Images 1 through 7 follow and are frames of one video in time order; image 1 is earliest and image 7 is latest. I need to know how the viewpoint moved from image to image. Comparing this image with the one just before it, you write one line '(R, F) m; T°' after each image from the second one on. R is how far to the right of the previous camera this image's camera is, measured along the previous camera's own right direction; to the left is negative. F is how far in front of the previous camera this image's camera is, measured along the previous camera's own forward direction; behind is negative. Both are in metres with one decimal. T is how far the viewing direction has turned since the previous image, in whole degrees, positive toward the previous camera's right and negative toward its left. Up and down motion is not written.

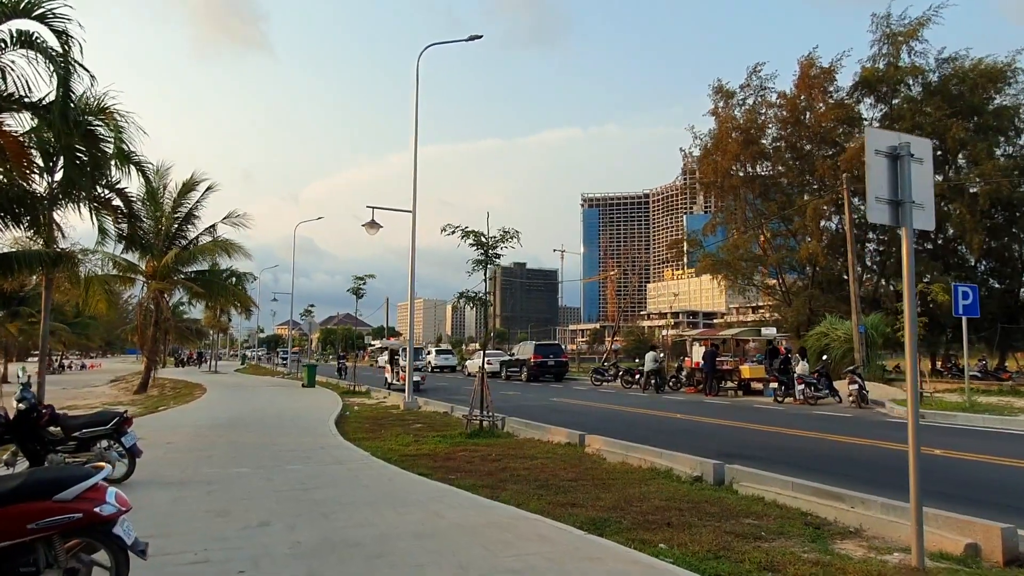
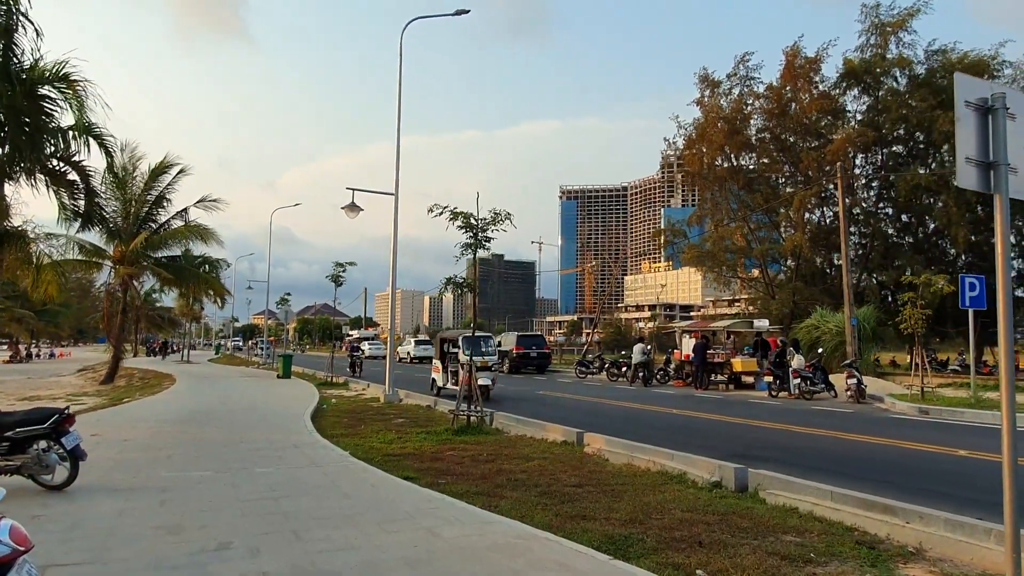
(-0.2, +1.0) m; +2°
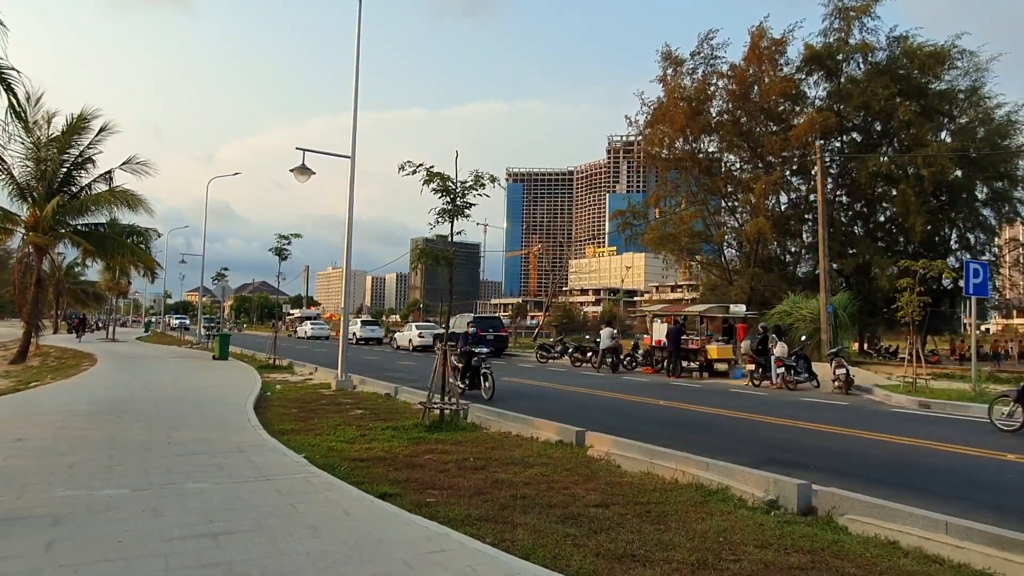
(-0.6, +1.7) m; +5°
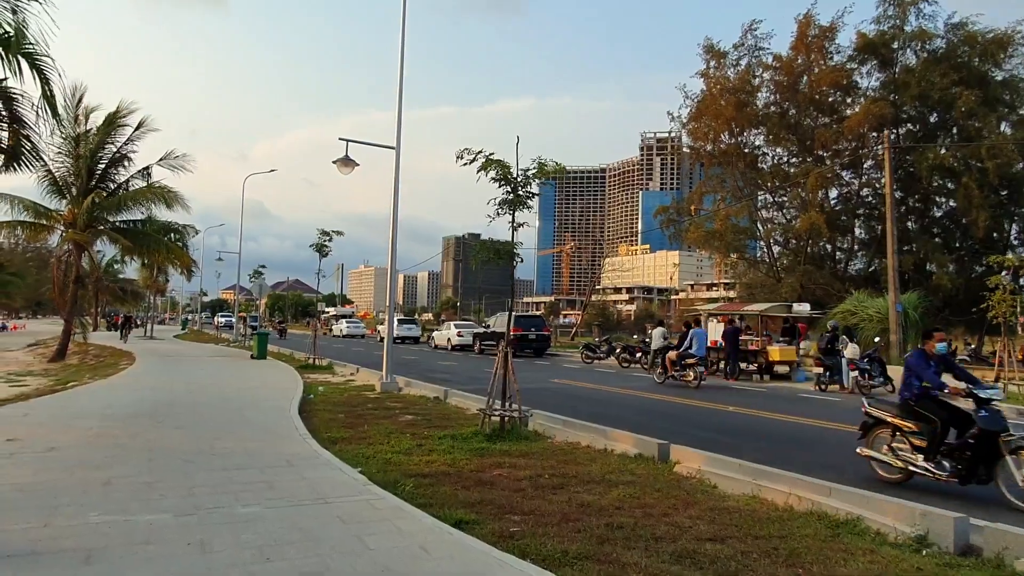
(-0.5, +0.9) m; -2°
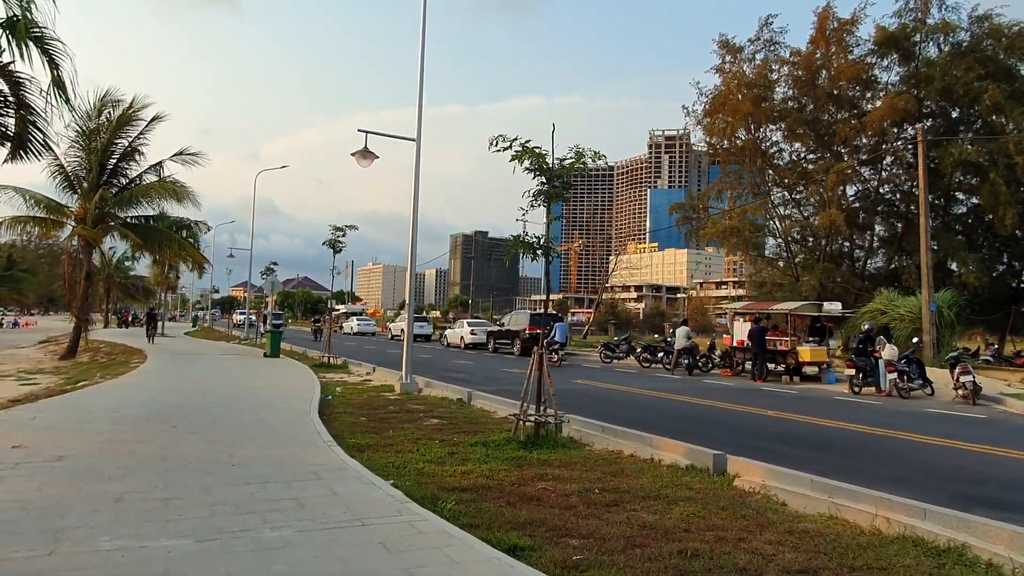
(-0.4, +0.6) m; -1°
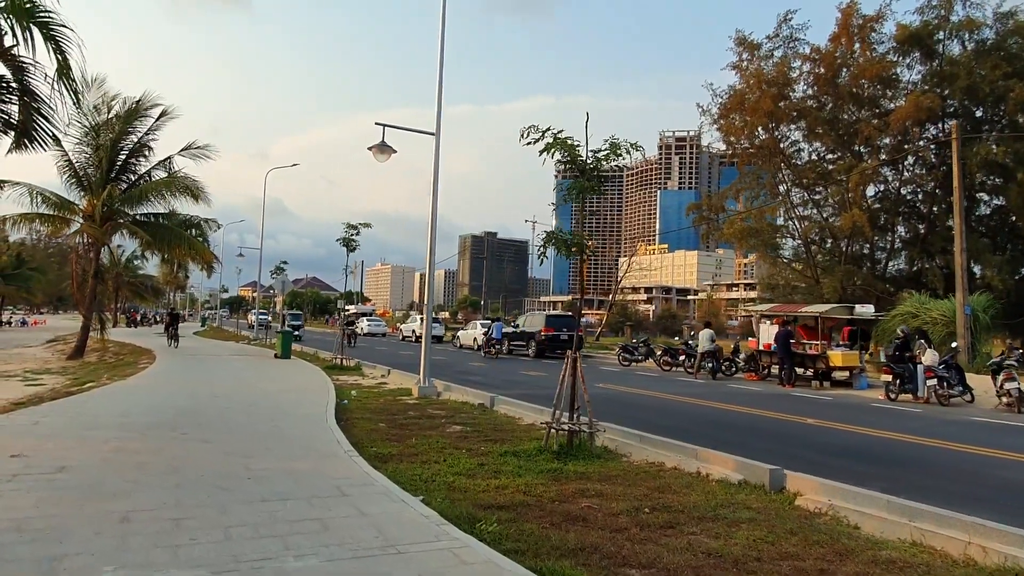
(-0.3, +0.6) m; -1°
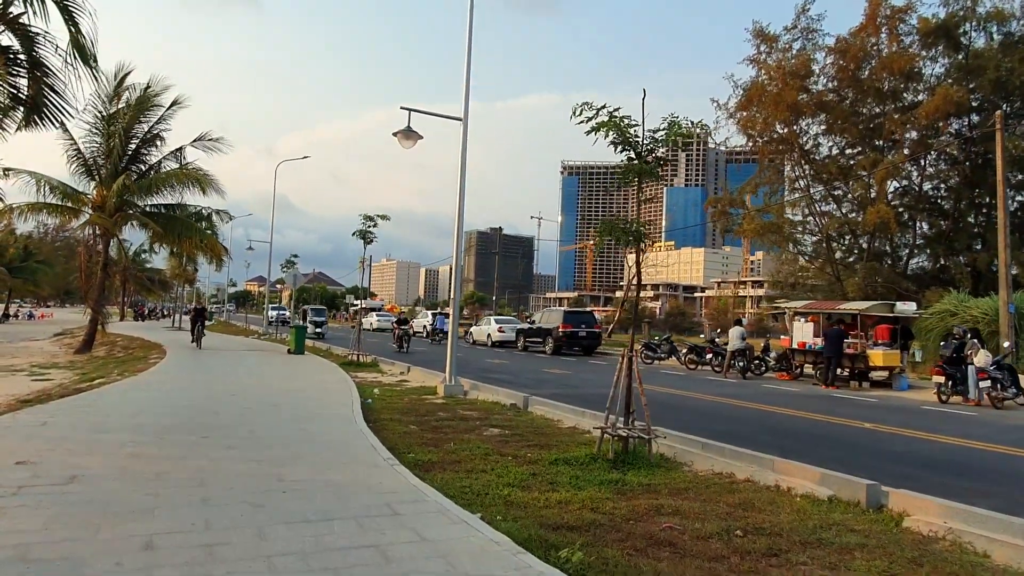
(-0.5, +0.8) m; 0°
